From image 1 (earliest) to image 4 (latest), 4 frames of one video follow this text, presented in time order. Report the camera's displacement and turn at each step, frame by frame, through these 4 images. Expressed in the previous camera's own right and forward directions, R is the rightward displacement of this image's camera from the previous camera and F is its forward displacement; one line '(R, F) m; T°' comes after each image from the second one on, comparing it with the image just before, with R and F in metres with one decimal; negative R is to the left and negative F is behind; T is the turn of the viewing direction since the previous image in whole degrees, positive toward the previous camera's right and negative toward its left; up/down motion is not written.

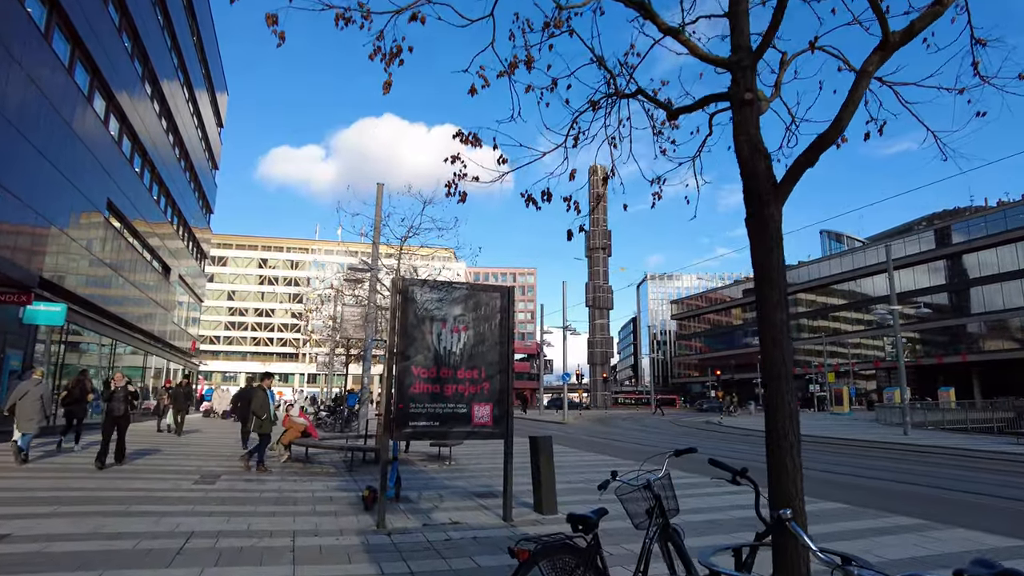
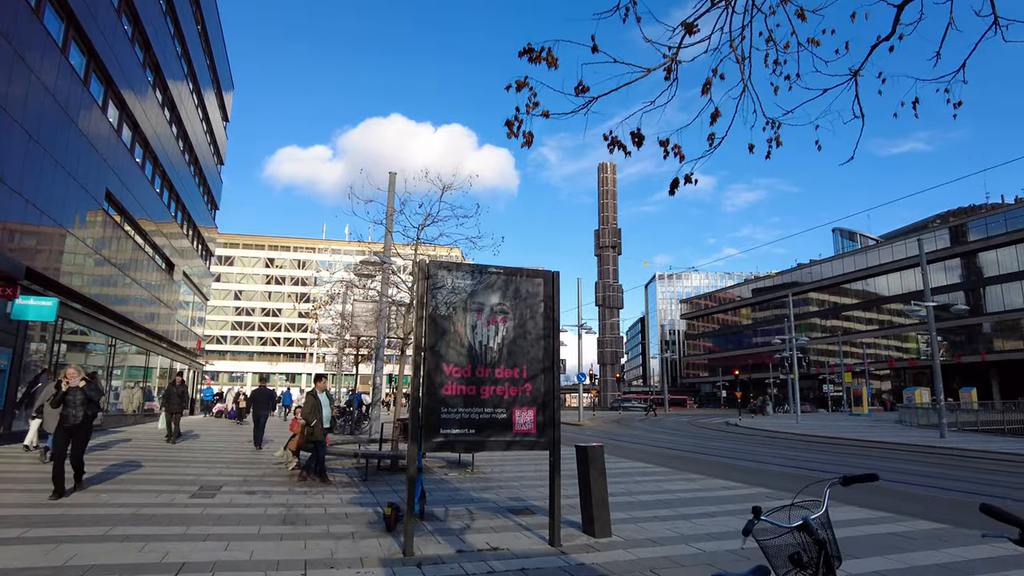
(-0.4, +1.0) m; -1°
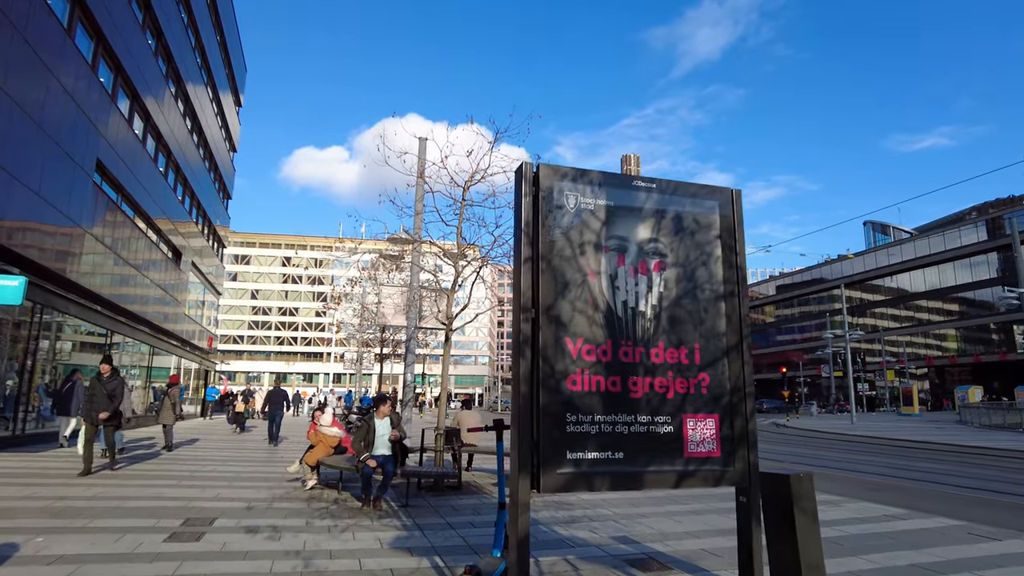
(-0.8, +2.4) m; -1°
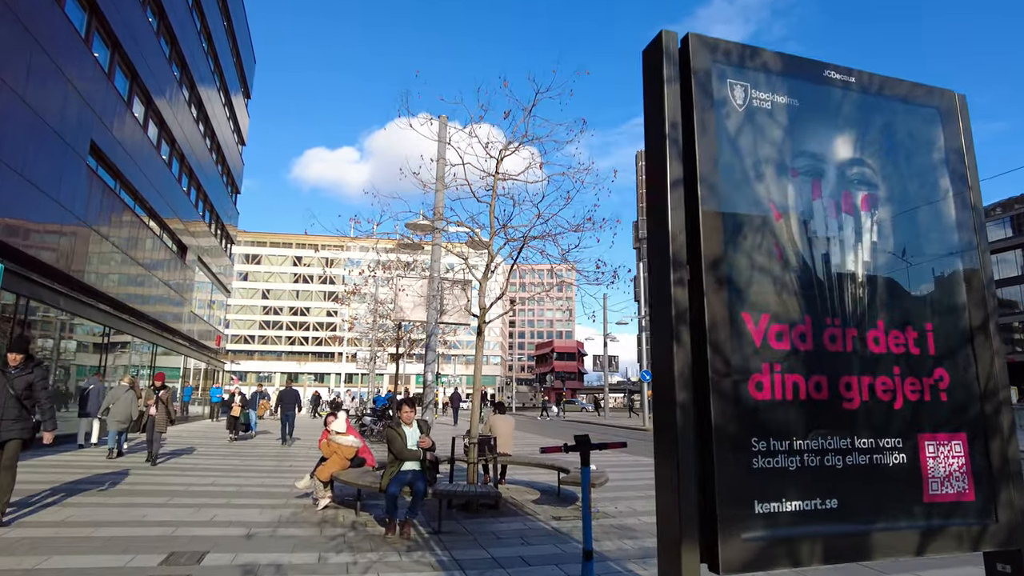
(-0.4, +1.3) m; -1°
